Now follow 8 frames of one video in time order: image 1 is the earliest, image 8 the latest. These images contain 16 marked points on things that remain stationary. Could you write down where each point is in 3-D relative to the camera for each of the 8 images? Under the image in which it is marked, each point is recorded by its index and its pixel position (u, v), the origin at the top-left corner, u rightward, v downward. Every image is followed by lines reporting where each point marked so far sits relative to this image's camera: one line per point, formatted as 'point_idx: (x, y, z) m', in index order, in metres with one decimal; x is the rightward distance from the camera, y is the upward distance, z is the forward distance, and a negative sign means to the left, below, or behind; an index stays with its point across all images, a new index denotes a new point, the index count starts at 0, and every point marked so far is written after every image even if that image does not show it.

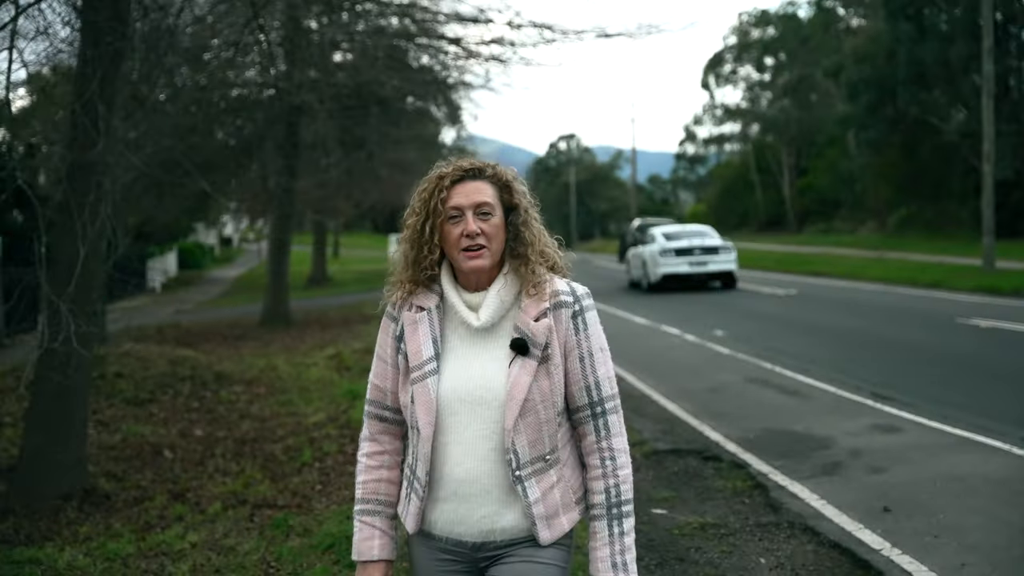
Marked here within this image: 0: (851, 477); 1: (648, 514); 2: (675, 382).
0: (+1.6, -0.9, +5.2) m
1: (+0.6, -1.0, +4.8) m
2: (+1.5, -0.8, +9.5) m
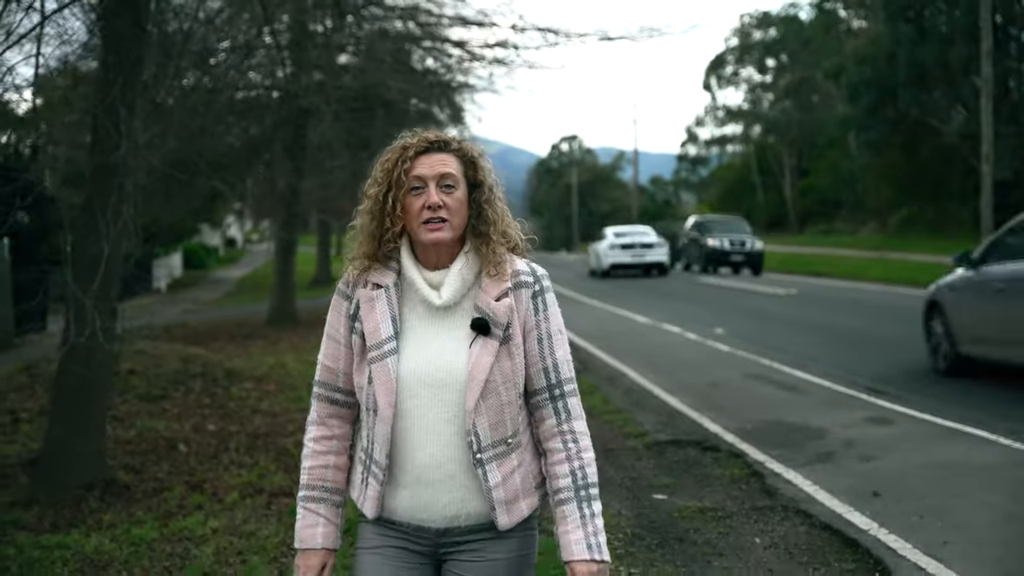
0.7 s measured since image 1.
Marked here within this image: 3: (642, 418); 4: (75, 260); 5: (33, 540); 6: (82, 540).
0: (+1.7, -0.9, +5.5) m
1: (+0.7, -1.0, +5.0) m
2: (+1.5, -0.8, +9.8) m
3: (+0.9, -0.9, +7.3) m
4: (-2.7, +0.2, +7.0) m
5: (-2.7, -1.4, +6.0) m
6: (-2.3, -1.4, +5.9) m
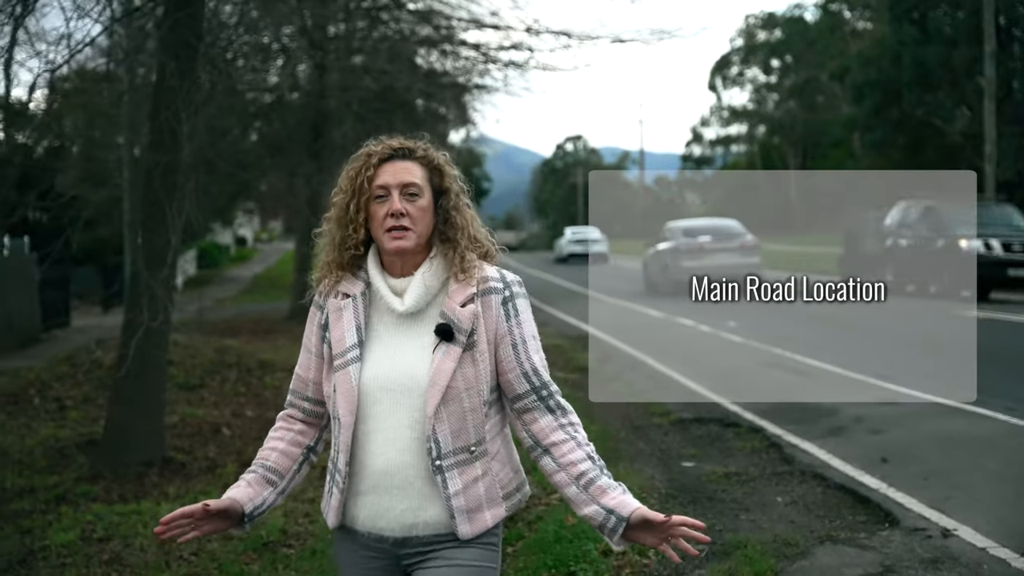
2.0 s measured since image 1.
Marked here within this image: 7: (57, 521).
0: (+1.9, -0.8, +6.0) m
1: (+0.9, -0.9, +5.5) m
2: (+1.8, -0.7, +10.3) m
3: (+1.1, -0.8, +7.8) m
4: (-2.5, +0.3, +7.6) m
5: (-2.4, -1.3, +6.5) m
6: (-2.1, -1.3, +6.4) m
7: (-2.7, -1.4, +6.4) m
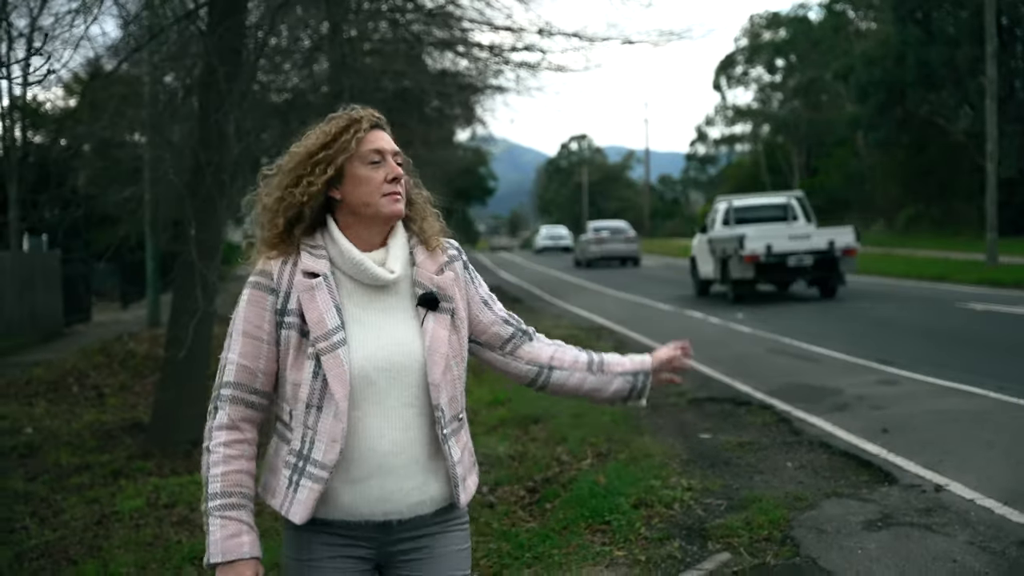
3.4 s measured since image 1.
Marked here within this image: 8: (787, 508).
0: (+2.1, -0.8, +6.5) m
1: (+1.0, -0.8, +6.1) m
2: (+2.0, -0.6, +10.8) m
3: (+1.3, -0.7, +8.3) m
4: (-2.3, +0.3, +8.1) m
5: (-2.3, -1.3, +7.1) m
6: (-1.9, -1.2, +6.9) m
7: (-2.5, -1.3, +6.9) m
8: (+1.2, -0.9, +4.5) m
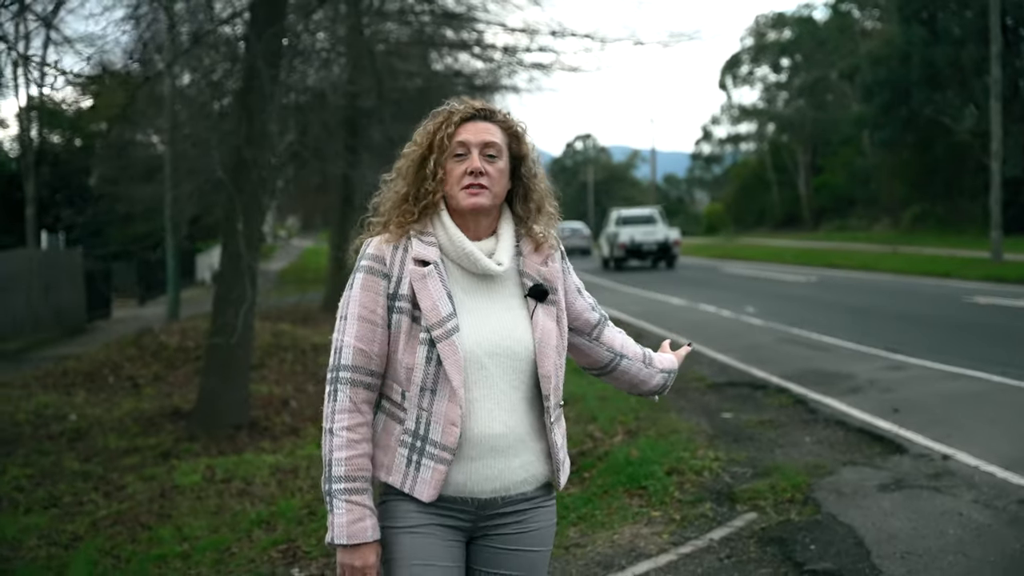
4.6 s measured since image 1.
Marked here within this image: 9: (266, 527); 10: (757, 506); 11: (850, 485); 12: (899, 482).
0: (+2.3, -0.7, +6.9) m
1: (+1.3, -0.8, +6.5) m
2: (+2.2, -0.6, +11.2) m
3: (+1.5, -0.7, +8.7) m
4: (-2.1, +0.4, +8.5) m
5: (-2.1, -1.2, +7.5) m
6: (-1.7, -1.2, +7.4) m
7: (-2.3, -1.2, +7.3) m
8: (+1.4, -0.8, +4.9) m
9: (-1.2, -1.2, +5.3) m
10: (+1.0, -0.9, +4.5) m
11: (+1.5, -0.9, +4.7) m
12: (+1.7, -0.8, +4.6) m
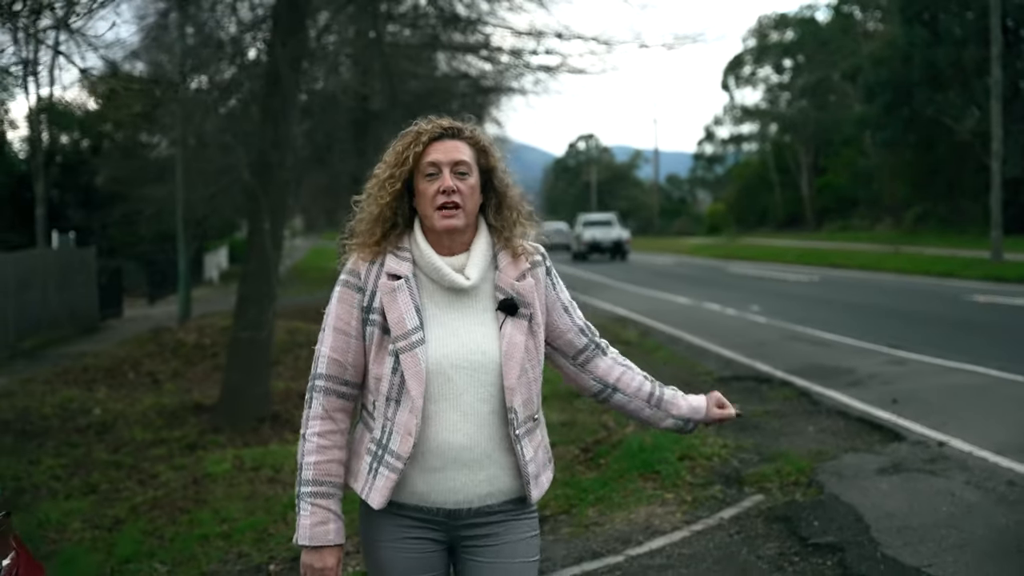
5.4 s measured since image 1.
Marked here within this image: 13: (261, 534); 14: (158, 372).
0: (+2.4, -0.7, +7.2) m
1: (+1.4, -0.8, +6.8) m
2: (+2.3, -0.6, +11.5) m
3: (+1.6, -0.7, +9.0) m
4: (-2.0, +0.4, +8.8) m
5: (-1.9, -1.2, +7.8) m
6: (-1.6, -1.2, +7.7) m
7: (-2.2, -1.2, +7.6) m
8: (+1.5, -0.8, +5.2) m
9: (-1.1, -1.2, +5.6) m
10: (+1.1, -0.9, +4.8) m
11: (+1.6, -0.8, +5.0) m
12: (+1.8, -0.8, +5.0) m
13: (-1.2, -1.2, +5.3) m
14: (-4.1, -1.0, +12.6) m
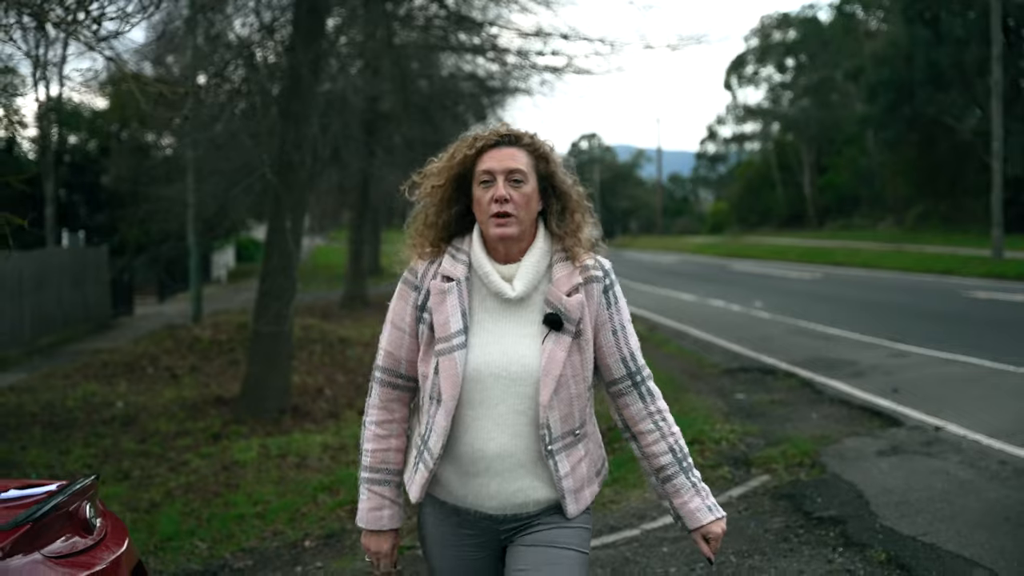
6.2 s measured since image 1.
0: (+2.5, -0.6, +7.5) m
1: (+1.5, -0.7, +7.1) m
2: (+2.4, -0.5, +11.8) m
3: (+1.7, -0.6, +9.3) m
4: (-1.9, +0.5, +9.1) m
5: (-1.8, -1.1, +8.1) m
6: (-1.5, -1.1, +8.0) m
7: (-2.1, -1.2, +7.9) m
8: (+1.6, -0.8, +5.5) m
9: (-1.0, -1.1, +5.9) m
10: (+1.2, -0.9, +5.1) m
11: (+1.7, -0.8, +5.3) m
12: (+1.9, -0.8, +5.3) m
13: (-1.1, -1.2, +5.6) m
14: (-4.0, -0.9, +12.9) m
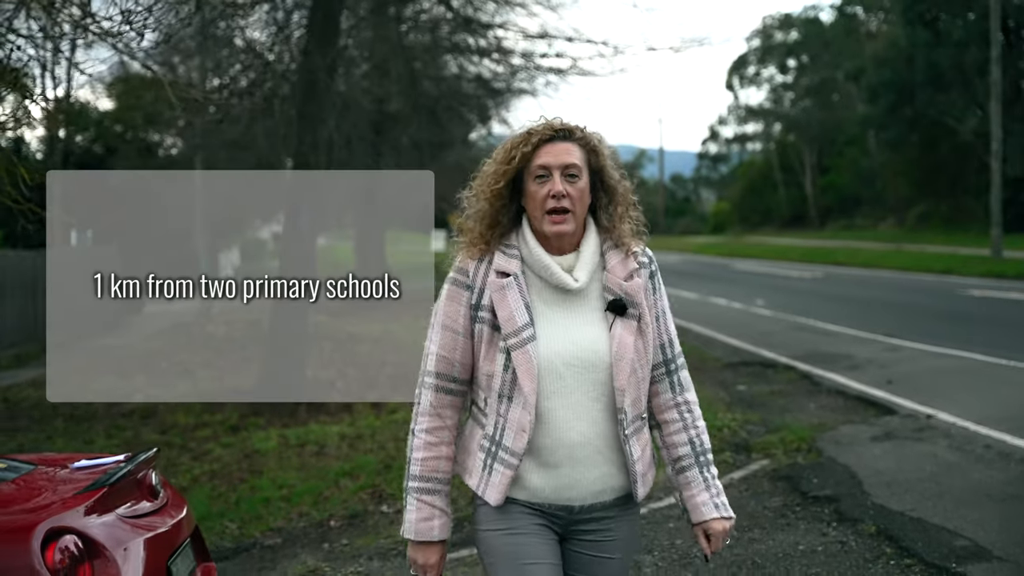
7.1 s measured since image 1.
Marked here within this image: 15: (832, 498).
0: (+2.6, -0.6, +7.8) m
1: (+1.5, -0.7, +7.4) m
2: (+2.5, -0.5, +12.1) m
3: (+1.8, -0.6, +9.6) m
4: (-1.8, +0.5, +9.4) m
5: (-1.8, -1.1, +8.4) m
6: (-1.5, -1.1, +8.3) m
7: (-2.0, -1.2, +8.2) m
8: (+1.6, -0.8, +5.8) m
9: (-0.9, -1.1, +6.2) m
10: (+1.3, -0.8, +5.4) m
11: (+1.7, -0.8, +5.6) m
12: (+1.9, -0.8, +5.5) m
13: (-1.1, -1.1, +5.9) m
14: (-4.0, -0.9, +13.2) m
15: (+1.4, -0.9, +4.6) m
